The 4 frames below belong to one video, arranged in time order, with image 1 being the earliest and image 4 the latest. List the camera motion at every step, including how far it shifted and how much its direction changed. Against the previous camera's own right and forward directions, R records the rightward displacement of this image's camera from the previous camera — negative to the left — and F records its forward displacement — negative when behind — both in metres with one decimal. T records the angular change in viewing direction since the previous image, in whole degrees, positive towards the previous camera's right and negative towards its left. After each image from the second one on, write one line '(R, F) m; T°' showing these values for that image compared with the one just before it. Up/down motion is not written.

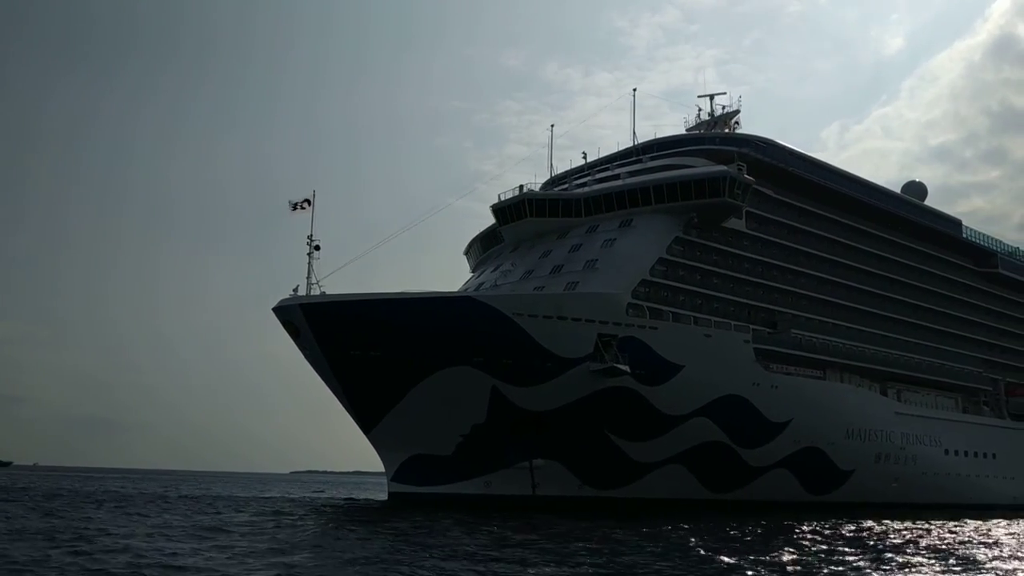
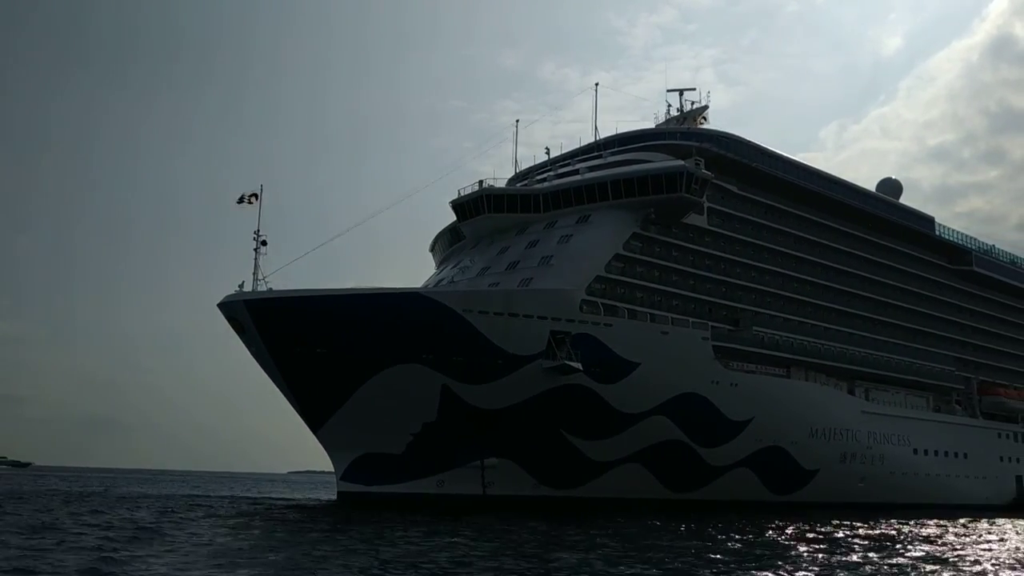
(+1.3, +0.3) m; 0°
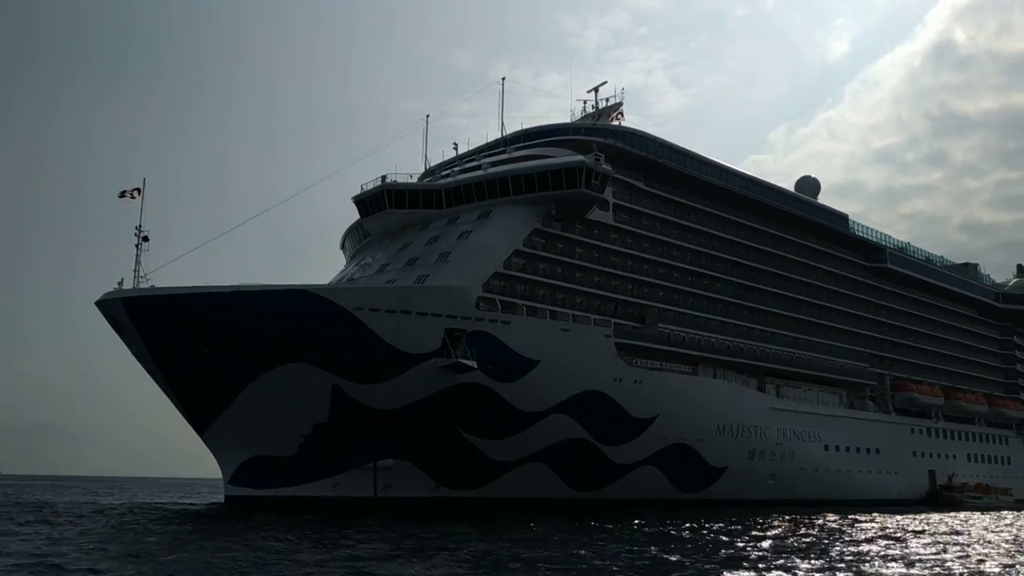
(+1.7, +0.4) m; +3°
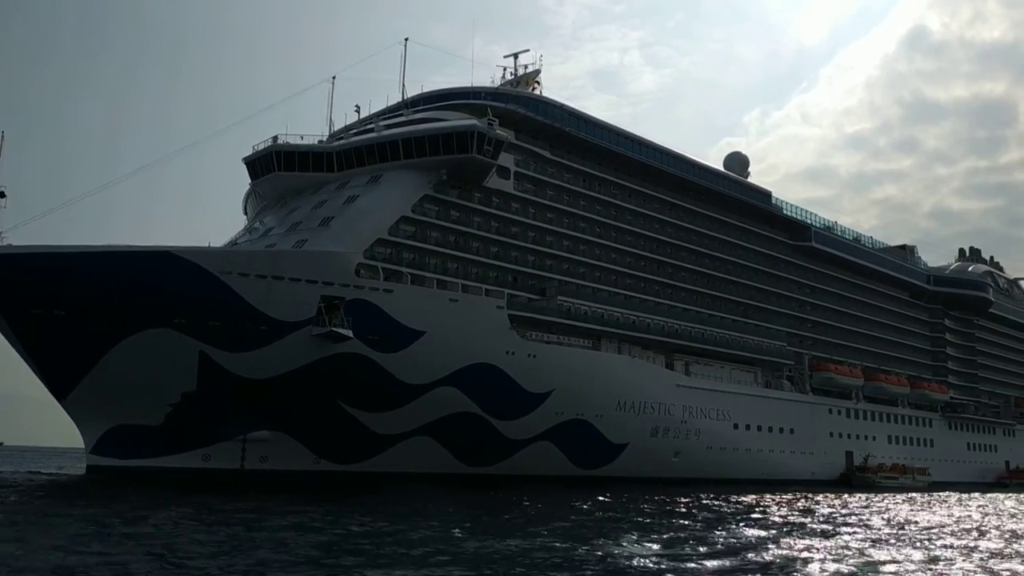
(+2.4, +0.7) m; +1°
